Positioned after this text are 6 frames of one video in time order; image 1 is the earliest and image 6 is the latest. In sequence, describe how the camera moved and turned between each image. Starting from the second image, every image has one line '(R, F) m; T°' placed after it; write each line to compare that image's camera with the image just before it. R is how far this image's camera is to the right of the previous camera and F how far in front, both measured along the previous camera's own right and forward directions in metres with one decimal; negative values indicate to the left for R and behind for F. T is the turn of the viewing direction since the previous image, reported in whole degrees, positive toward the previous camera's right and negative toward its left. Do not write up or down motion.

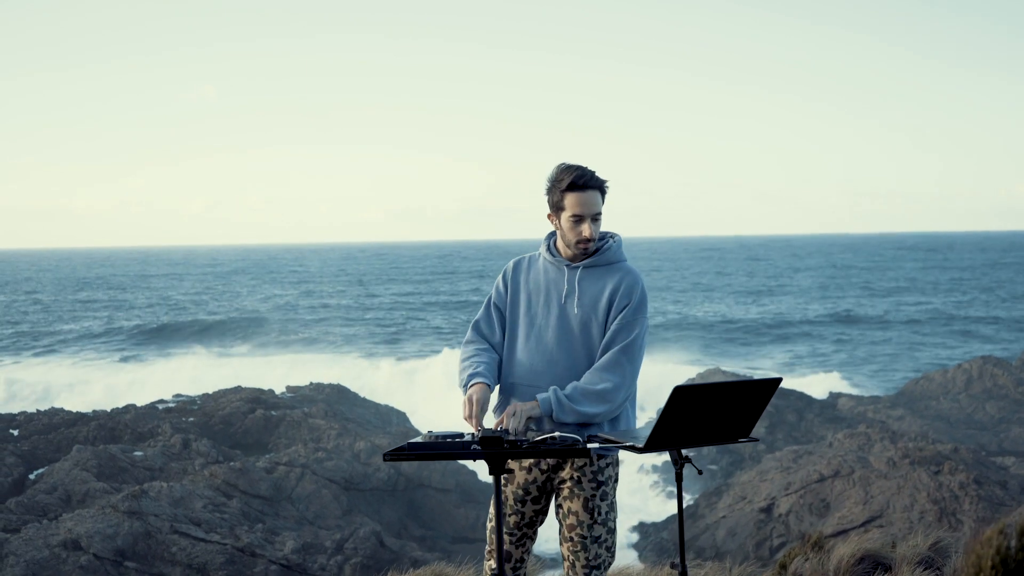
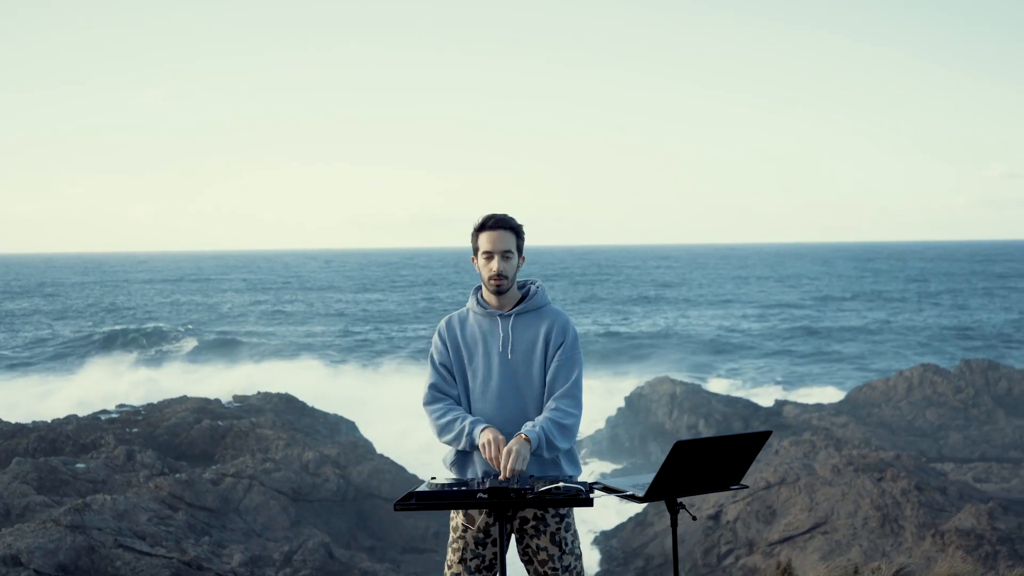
(+0.2, -1.2) m; +3°
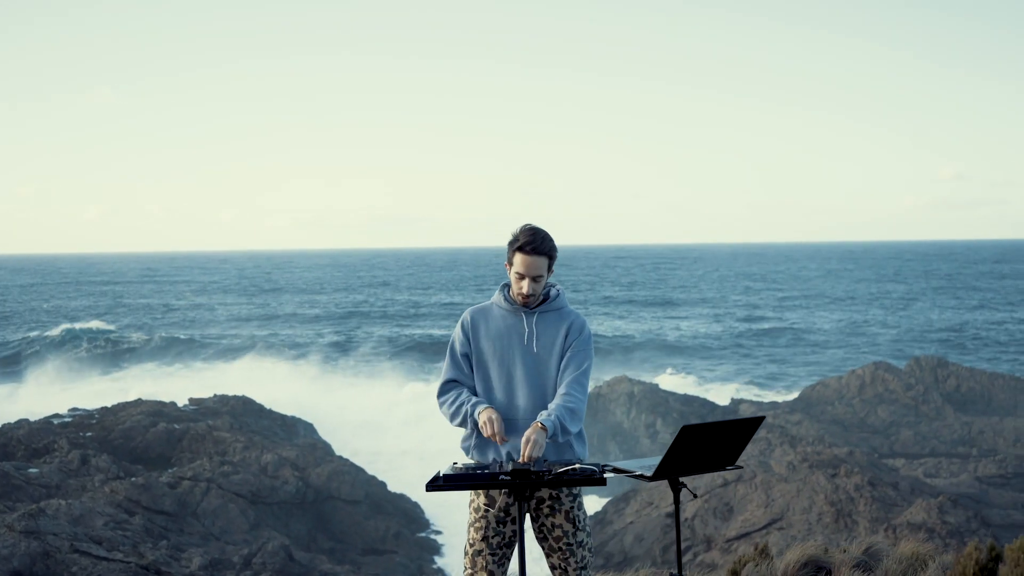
(-0.1, -1.4) m; +3°
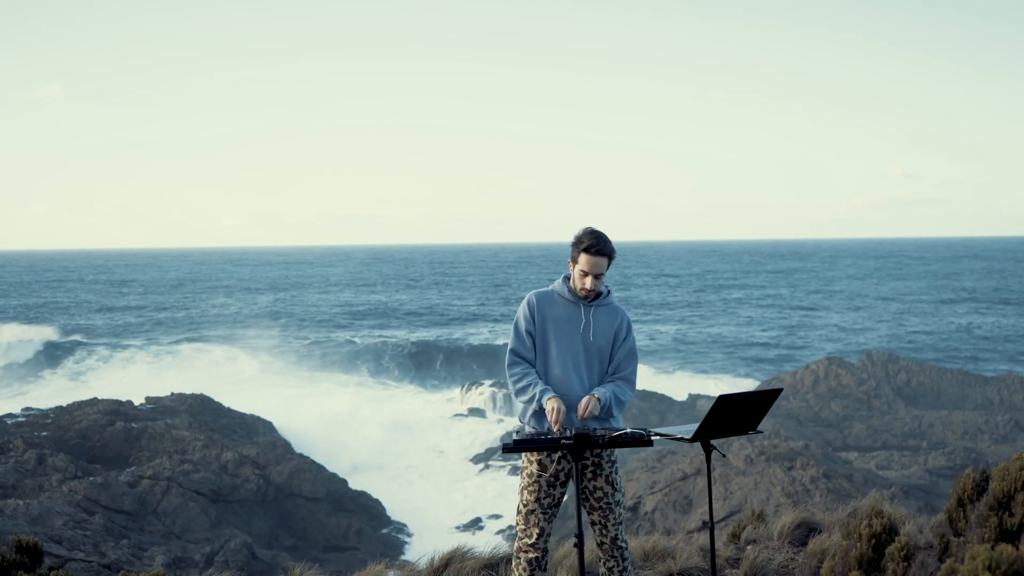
(-0.8, -1.0) m; +3°
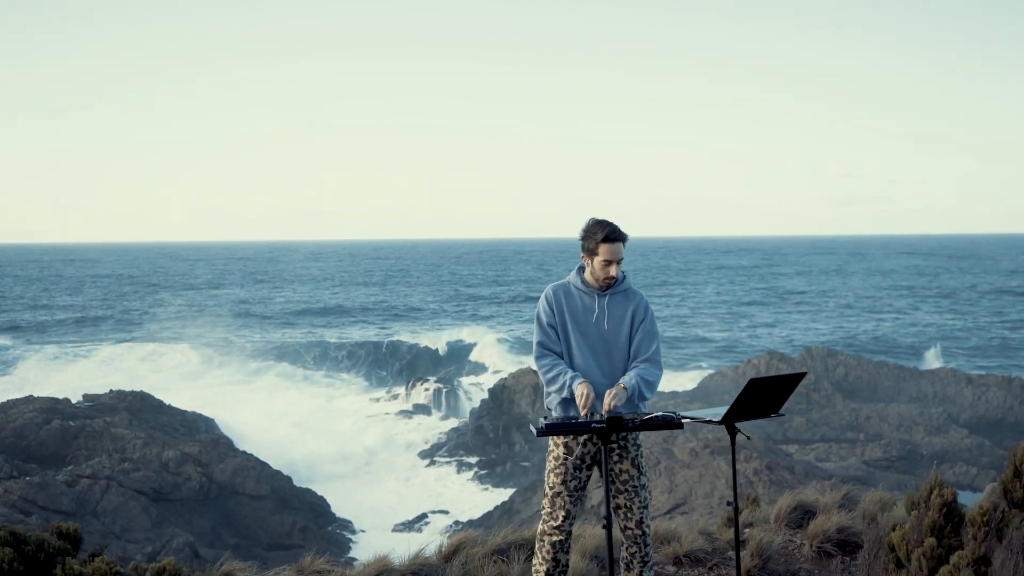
(-0.5, -0.1) m; +3°
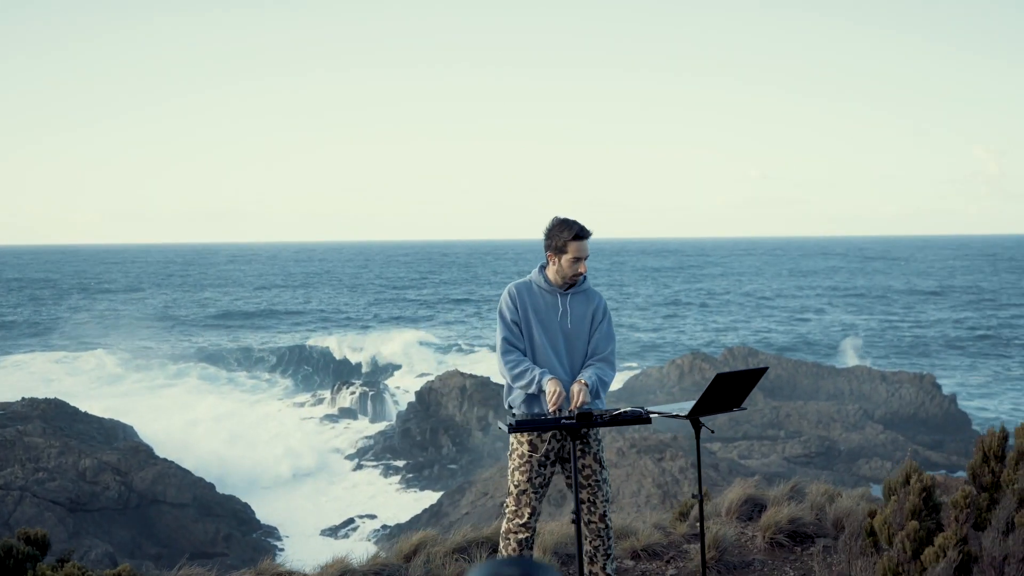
(-0.4, 0.0) m; +5°
